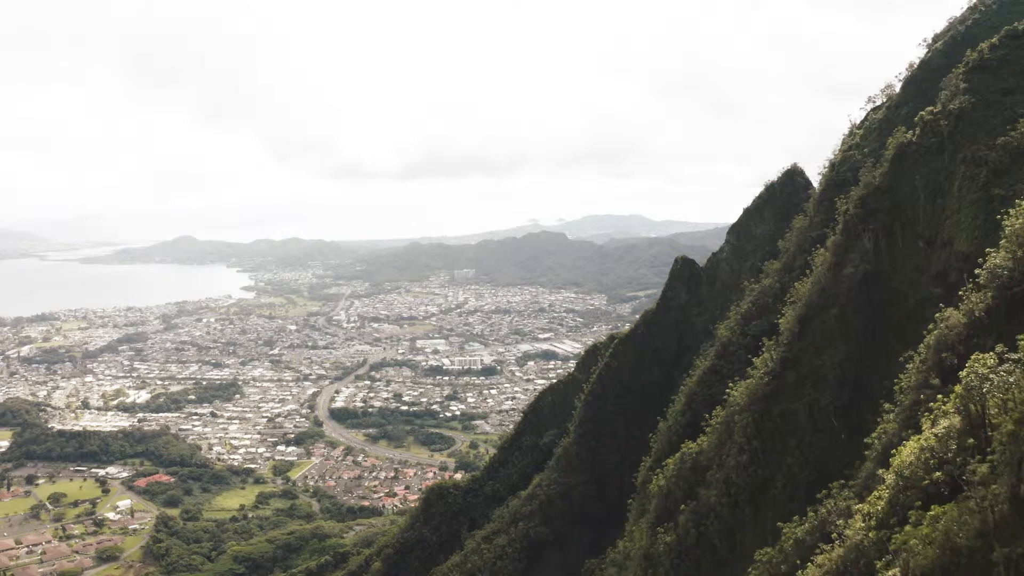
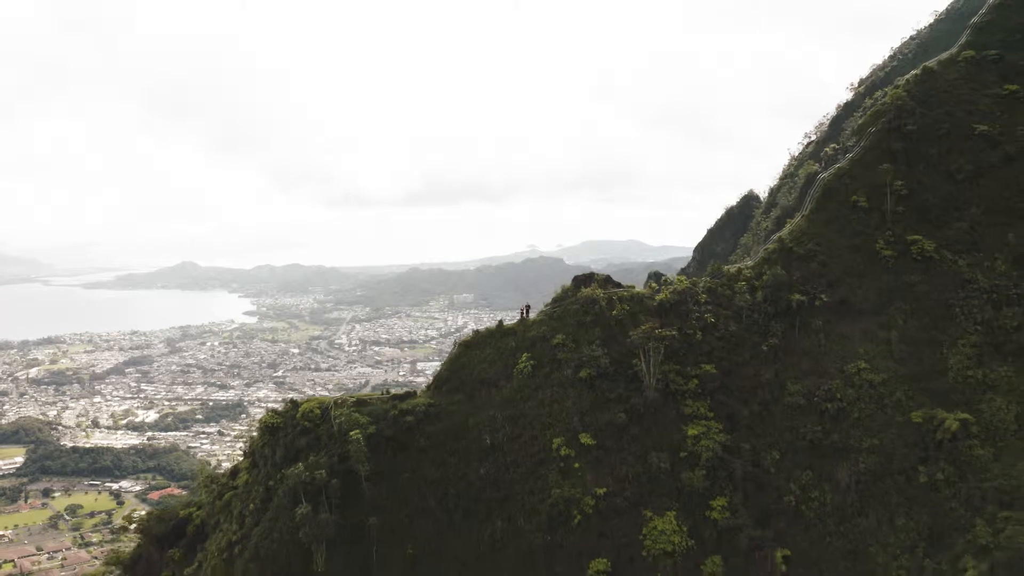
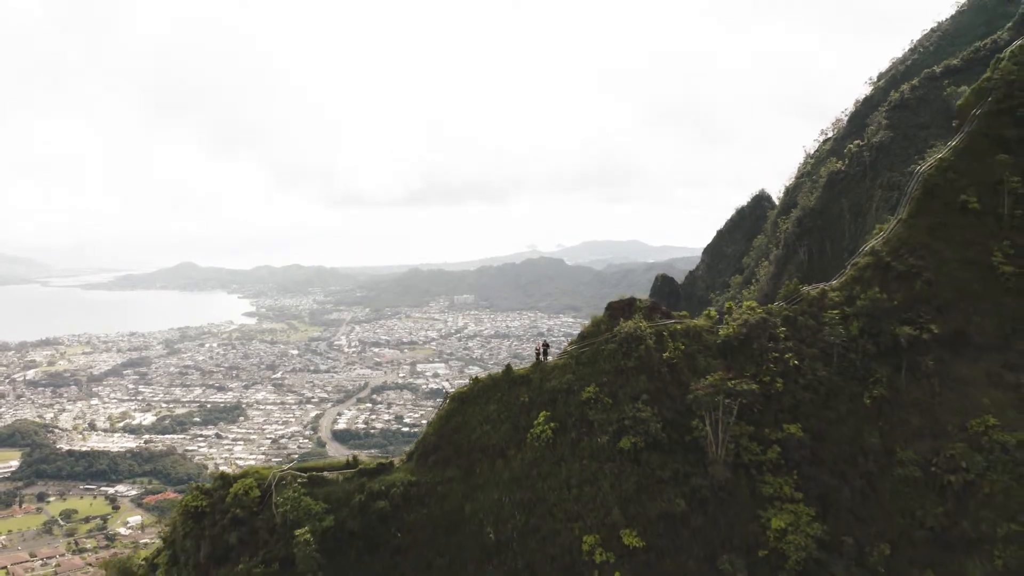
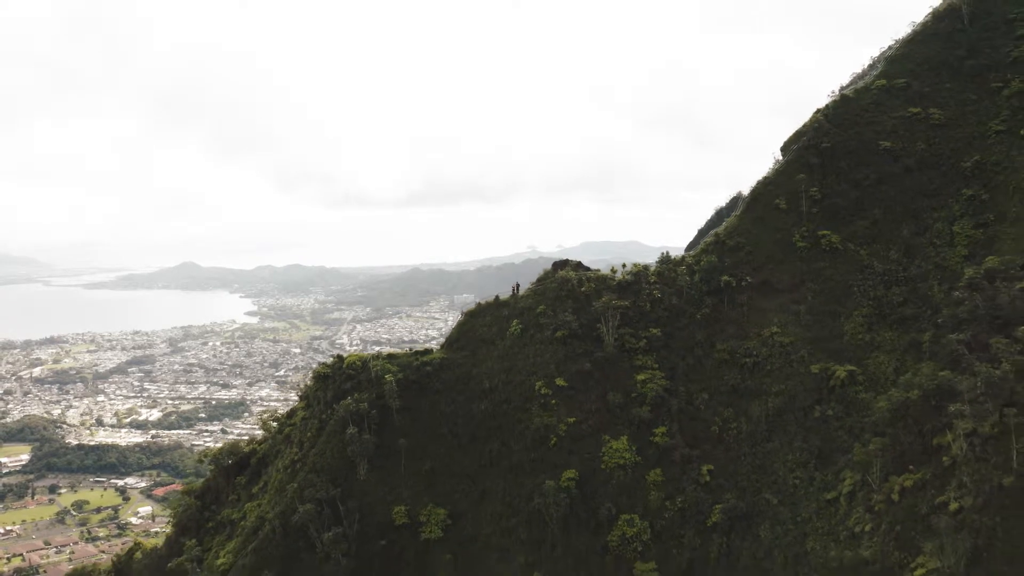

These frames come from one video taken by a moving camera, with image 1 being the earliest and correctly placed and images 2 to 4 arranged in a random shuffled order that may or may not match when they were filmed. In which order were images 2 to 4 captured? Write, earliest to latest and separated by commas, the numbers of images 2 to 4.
3, 2, 4
